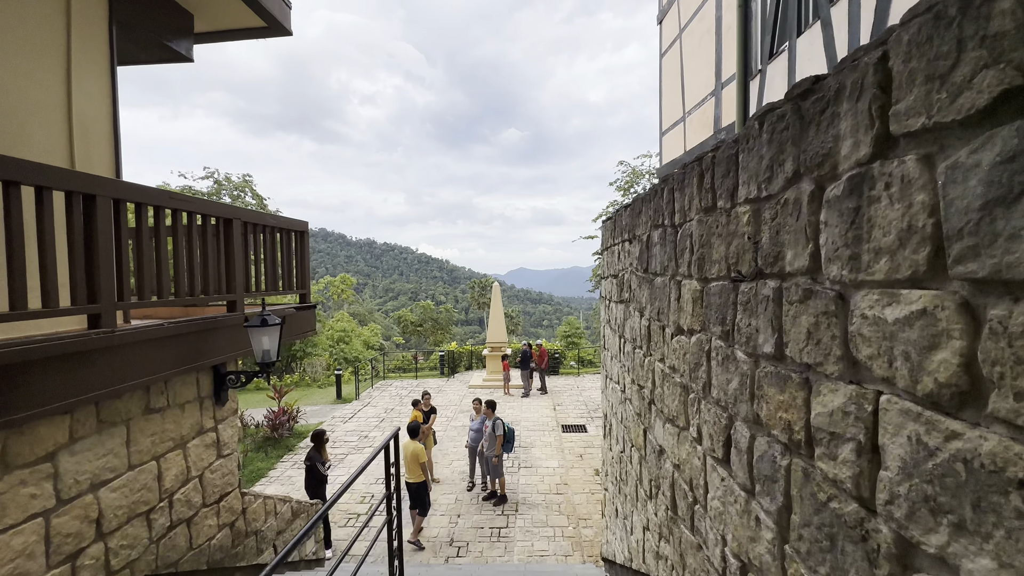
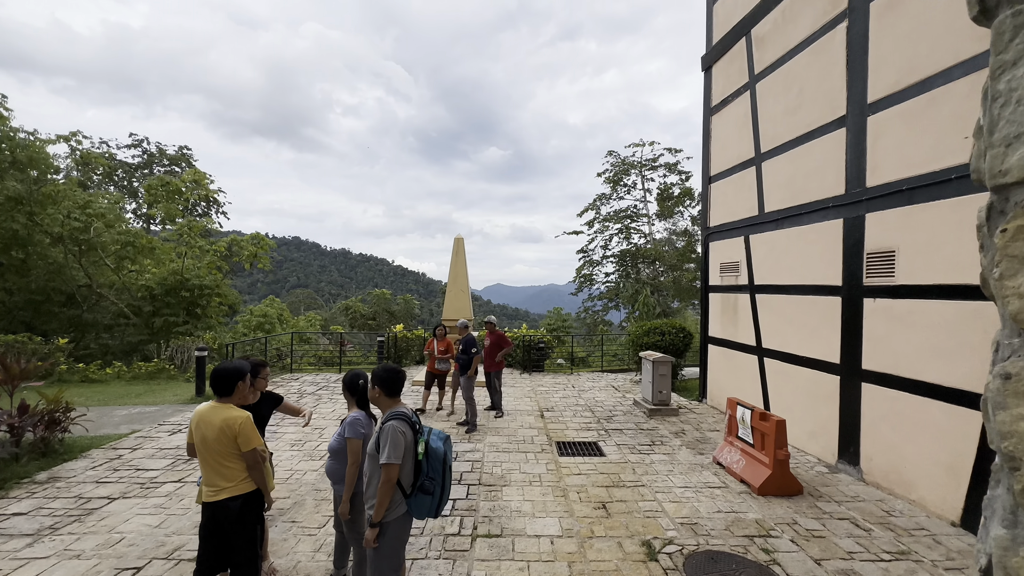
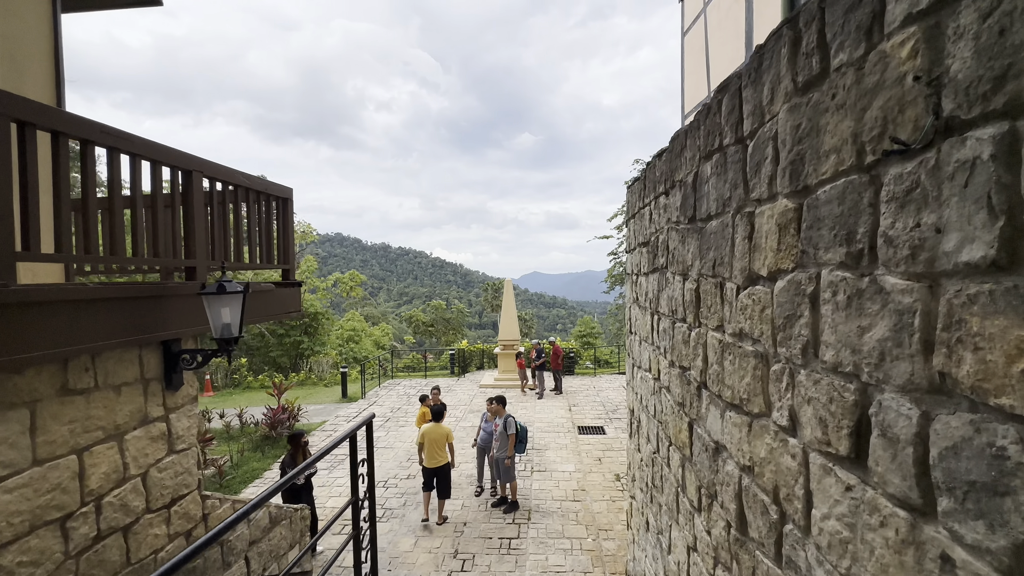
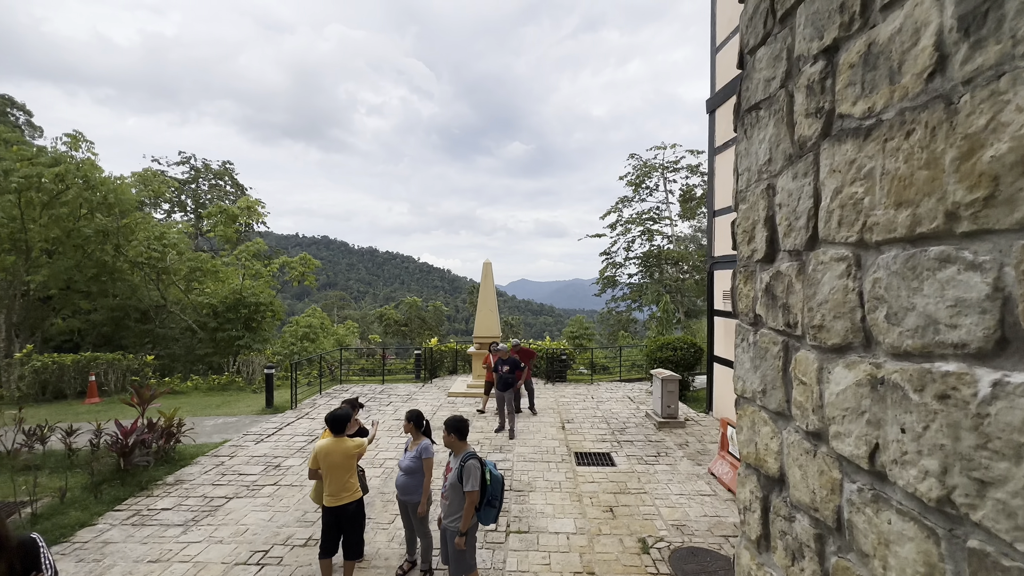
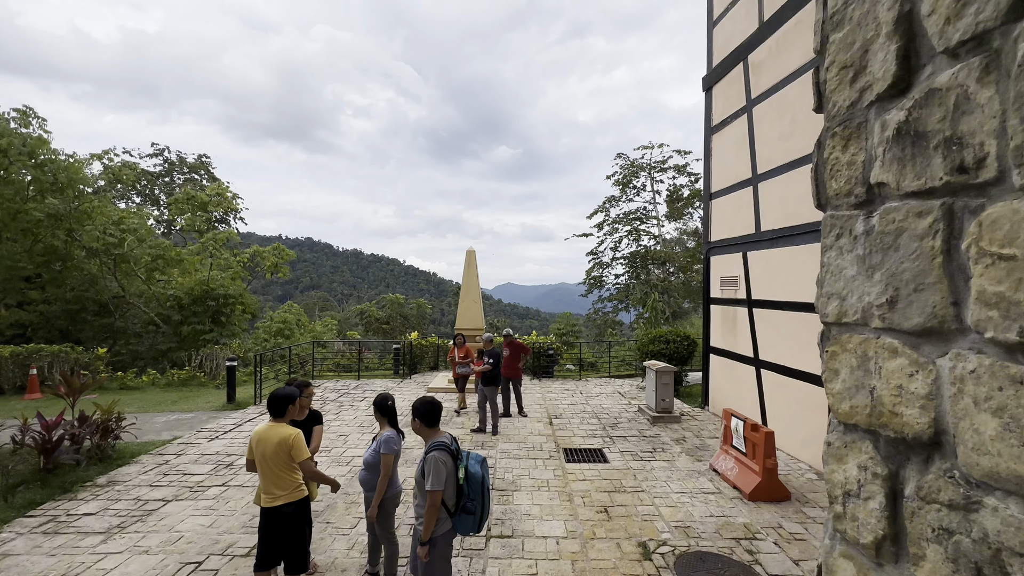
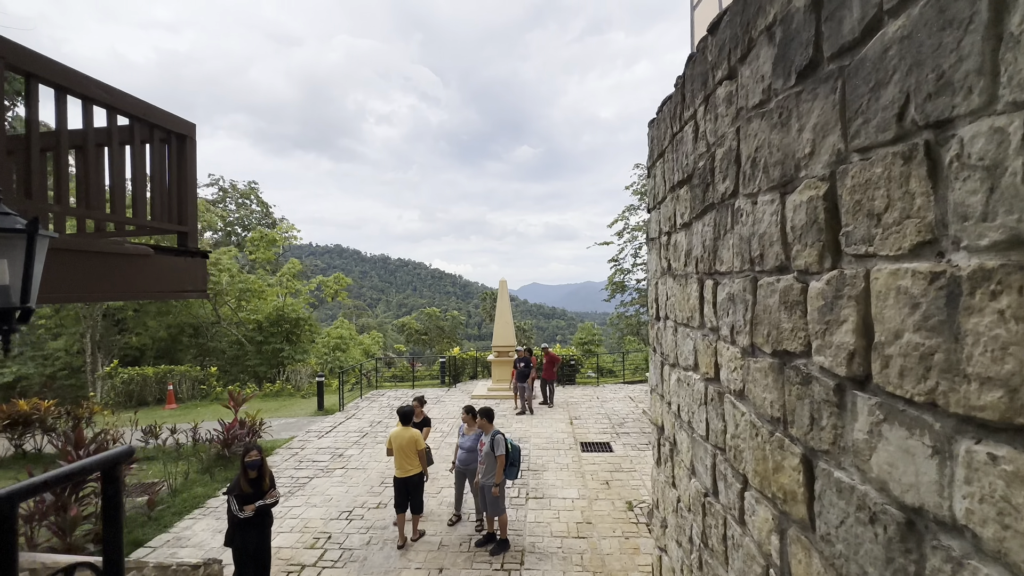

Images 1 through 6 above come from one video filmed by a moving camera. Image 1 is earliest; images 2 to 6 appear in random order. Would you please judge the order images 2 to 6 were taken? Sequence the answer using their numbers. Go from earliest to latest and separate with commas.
3, 6, 4, 5, 2
